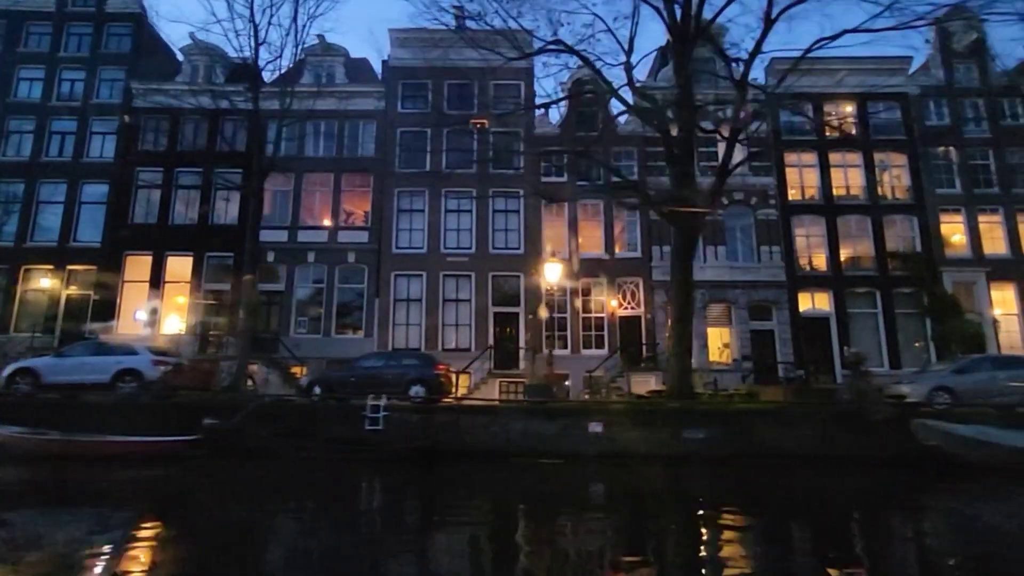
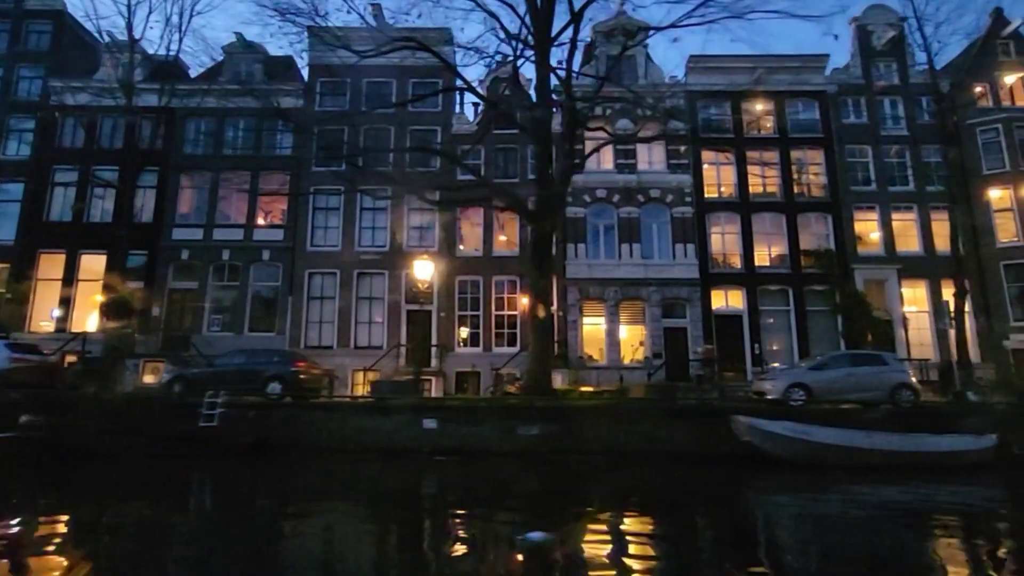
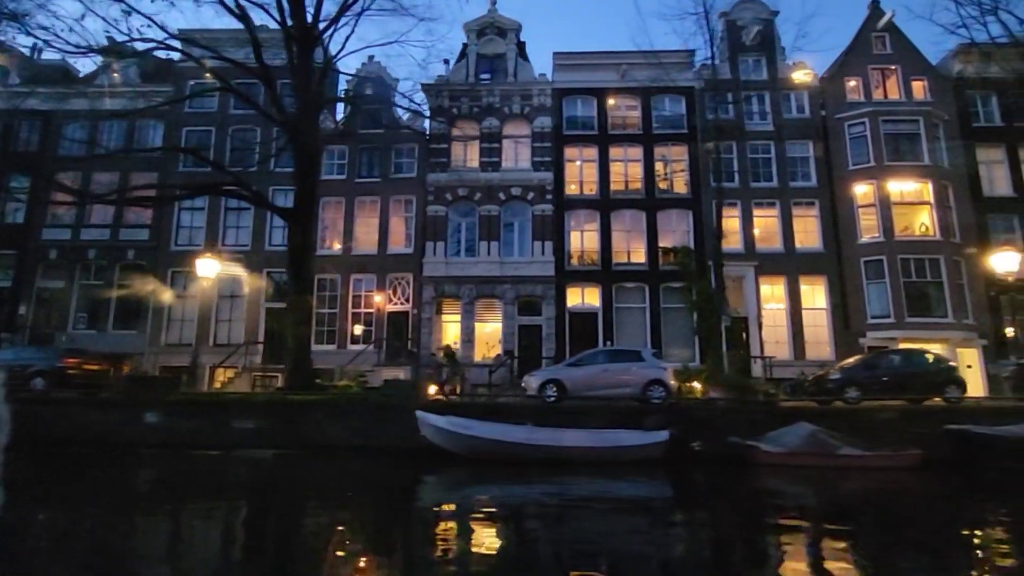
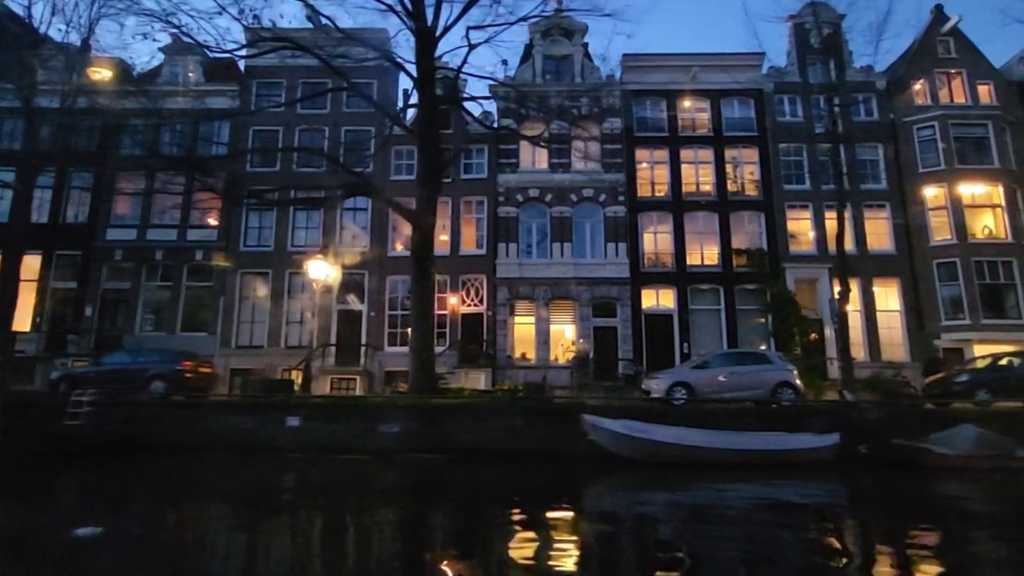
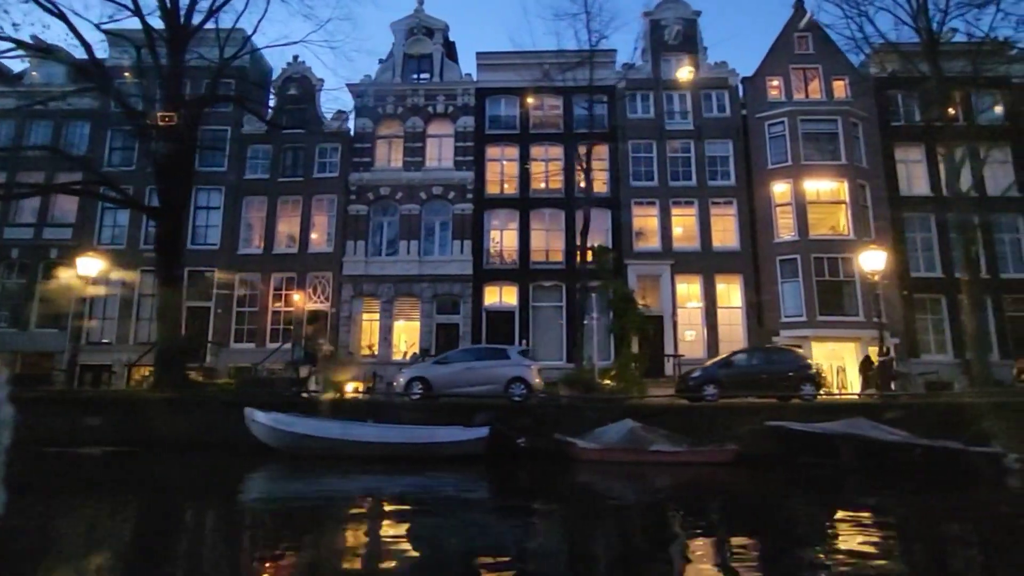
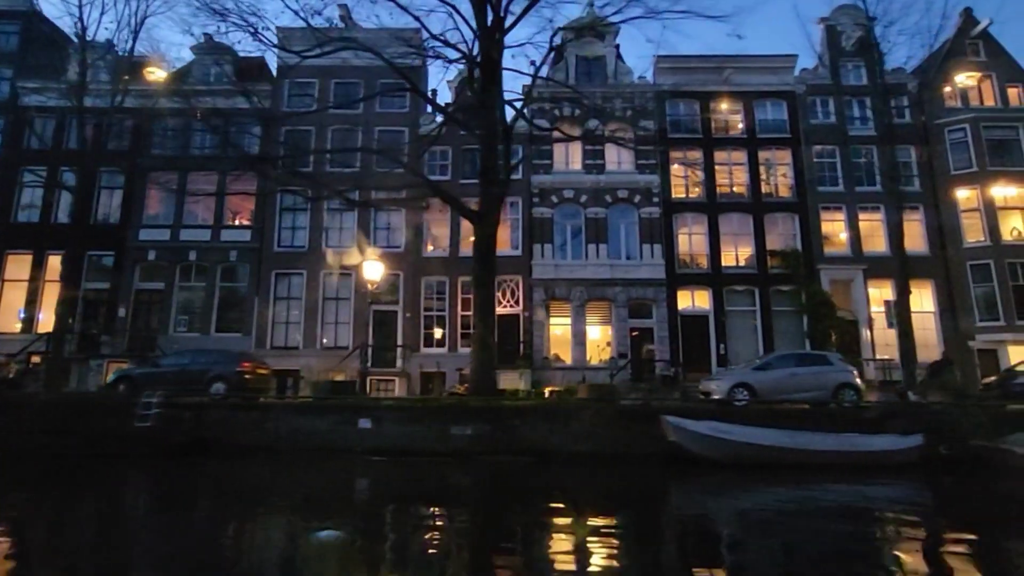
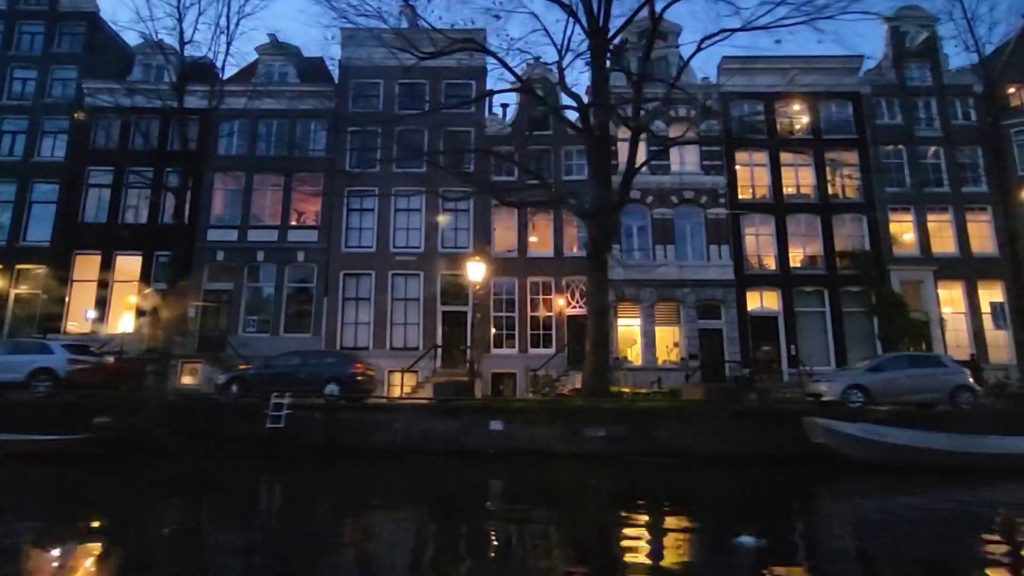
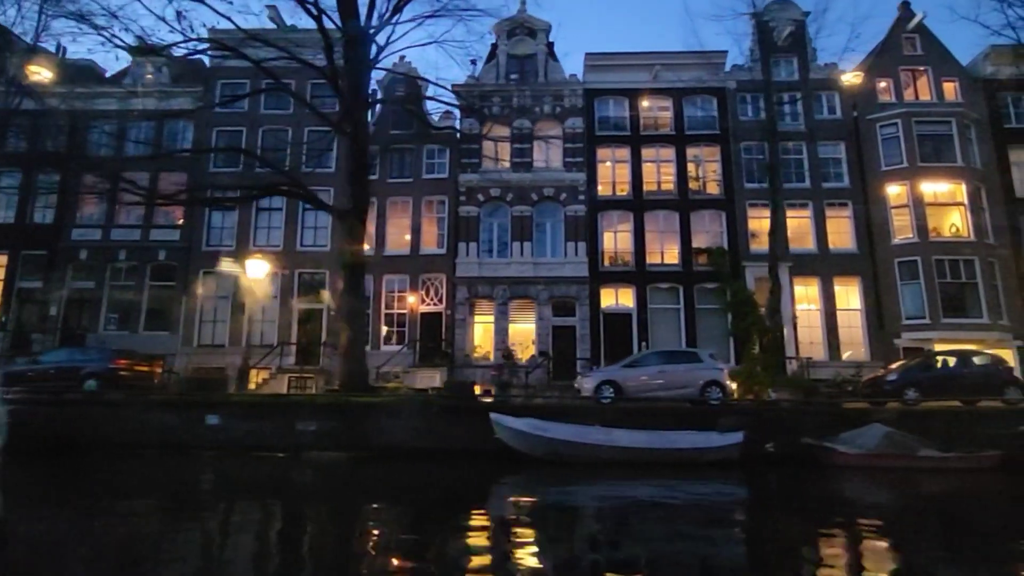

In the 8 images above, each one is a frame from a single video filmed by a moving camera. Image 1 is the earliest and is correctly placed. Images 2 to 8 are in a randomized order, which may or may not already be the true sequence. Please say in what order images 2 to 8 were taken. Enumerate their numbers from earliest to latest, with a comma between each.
7, 2, 6, 4, 8, 3, 5
